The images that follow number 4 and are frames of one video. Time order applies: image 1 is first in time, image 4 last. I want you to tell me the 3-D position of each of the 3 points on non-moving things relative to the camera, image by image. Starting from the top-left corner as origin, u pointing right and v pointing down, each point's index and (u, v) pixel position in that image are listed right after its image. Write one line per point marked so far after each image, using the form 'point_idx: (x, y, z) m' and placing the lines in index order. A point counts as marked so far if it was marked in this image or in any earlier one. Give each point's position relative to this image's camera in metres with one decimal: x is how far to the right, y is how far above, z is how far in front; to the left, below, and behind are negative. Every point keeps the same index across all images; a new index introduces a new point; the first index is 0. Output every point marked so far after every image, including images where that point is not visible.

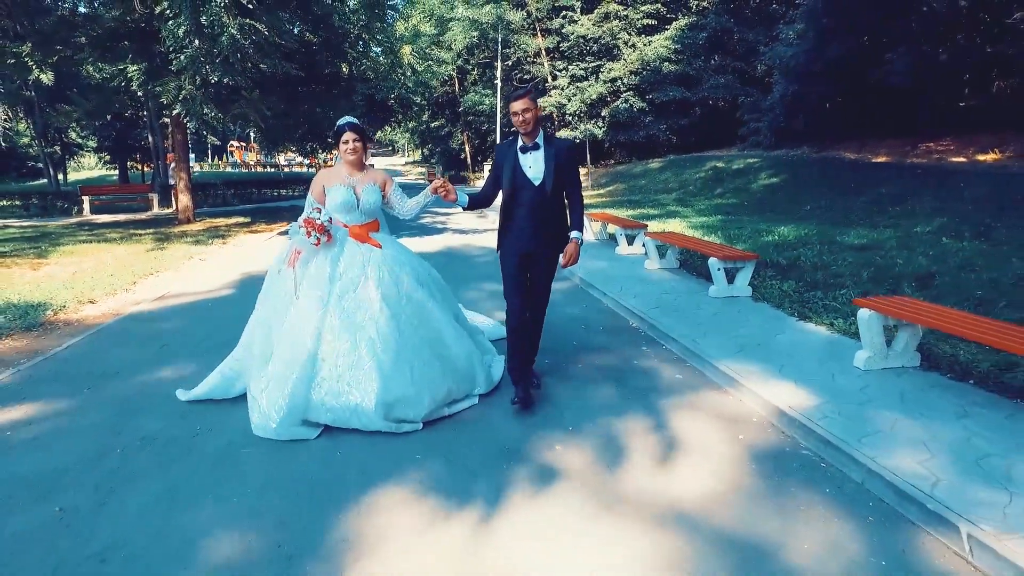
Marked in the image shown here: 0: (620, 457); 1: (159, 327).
0: (+0.6, -0.9, +3.7) m
1: (-3.5, -0.3, +6.5) m
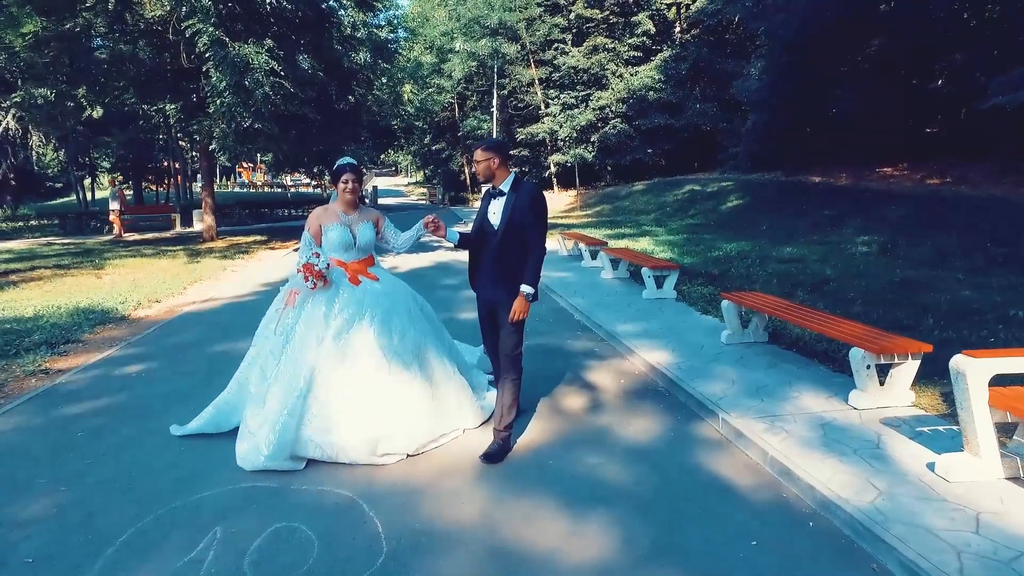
0: (+0.3, -0.9, +5.7) m
1: (-3.8, -0.4, +8.5) m
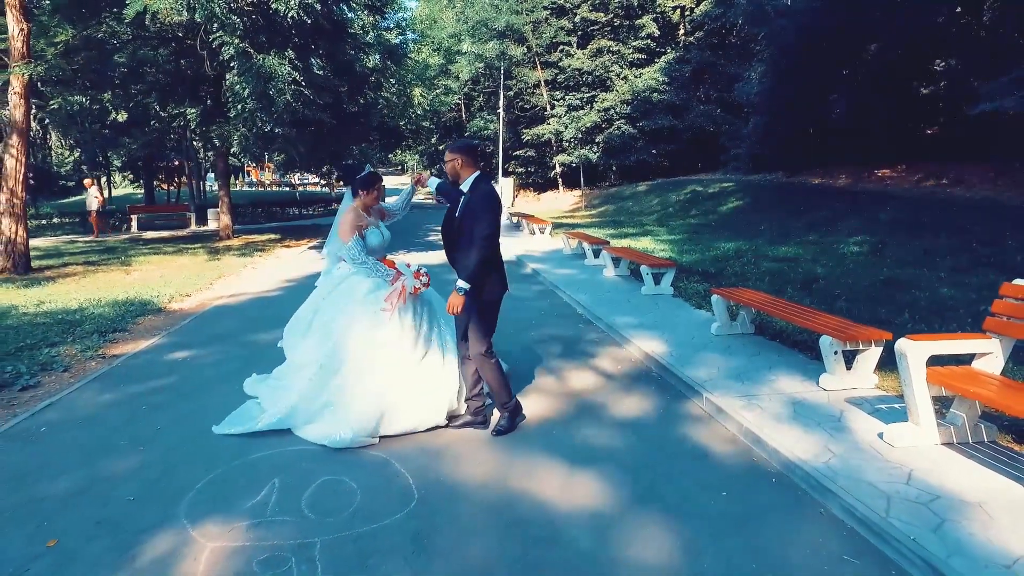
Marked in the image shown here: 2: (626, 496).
0: (+0.3, -0.8, +6.3) m
1: (-3.7, -0.3, +9.1) m
2: (+0.7, -1.2, +3.8) m
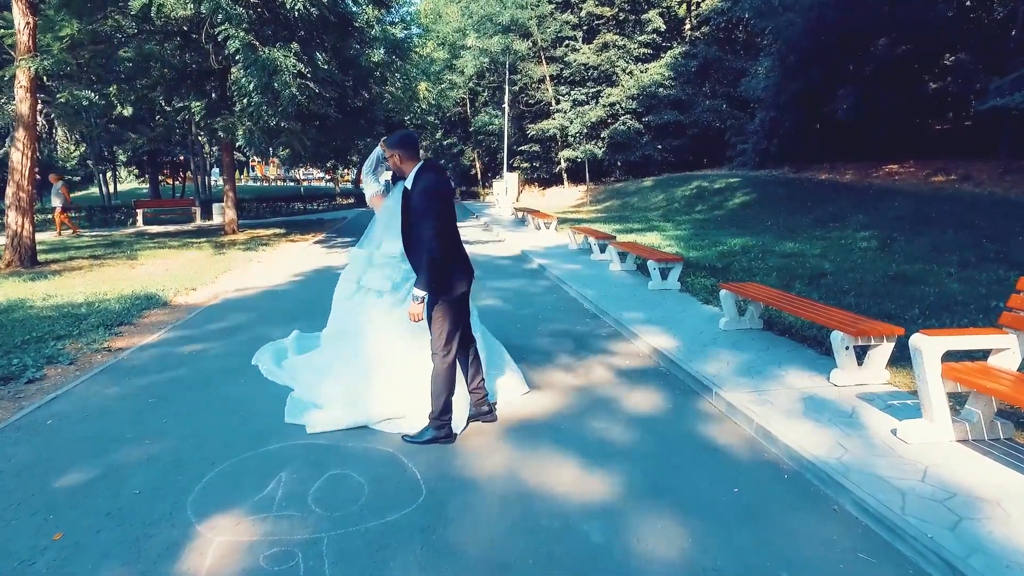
0: (+0.4, -0.8, +6.2) m
1: (-3.6, -0.2, +9.1) m
2: (+0.7, -1.2, +3.7) m
